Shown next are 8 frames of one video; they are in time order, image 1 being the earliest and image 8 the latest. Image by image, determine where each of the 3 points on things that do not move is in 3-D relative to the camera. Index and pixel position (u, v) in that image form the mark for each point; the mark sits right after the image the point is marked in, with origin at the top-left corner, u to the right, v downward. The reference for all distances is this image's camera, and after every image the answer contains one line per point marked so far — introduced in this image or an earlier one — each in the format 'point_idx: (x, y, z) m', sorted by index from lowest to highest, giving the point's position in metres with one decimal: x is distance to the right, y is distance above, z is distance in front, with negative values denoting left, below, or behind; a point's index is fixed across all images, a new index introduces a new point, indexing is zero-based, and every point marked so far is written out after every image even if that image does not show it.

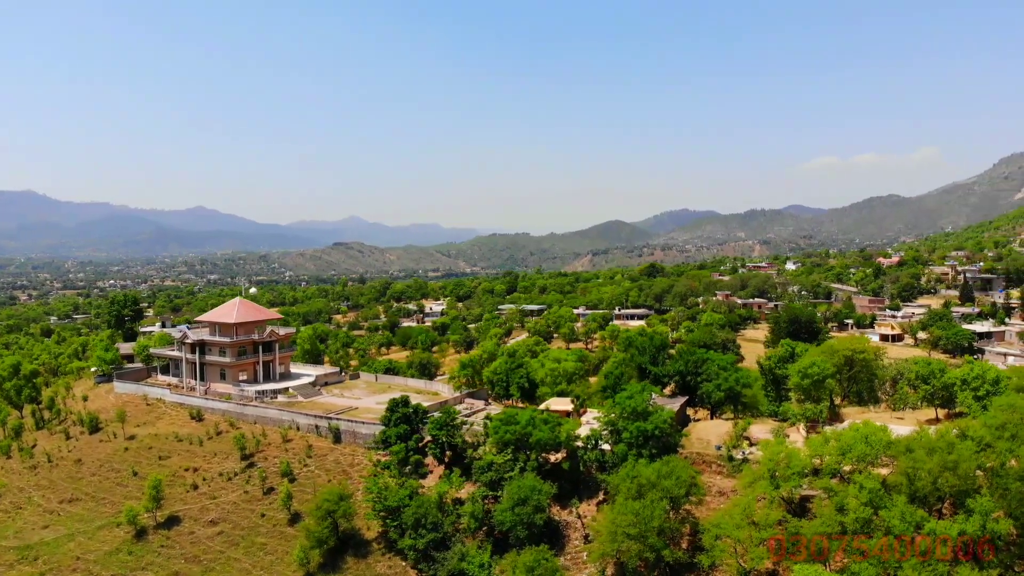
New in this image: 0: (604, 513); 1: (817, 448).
0: (+3.1, -7.1, +19.9) m
1: (+9.3, -4.7, +19.2) m
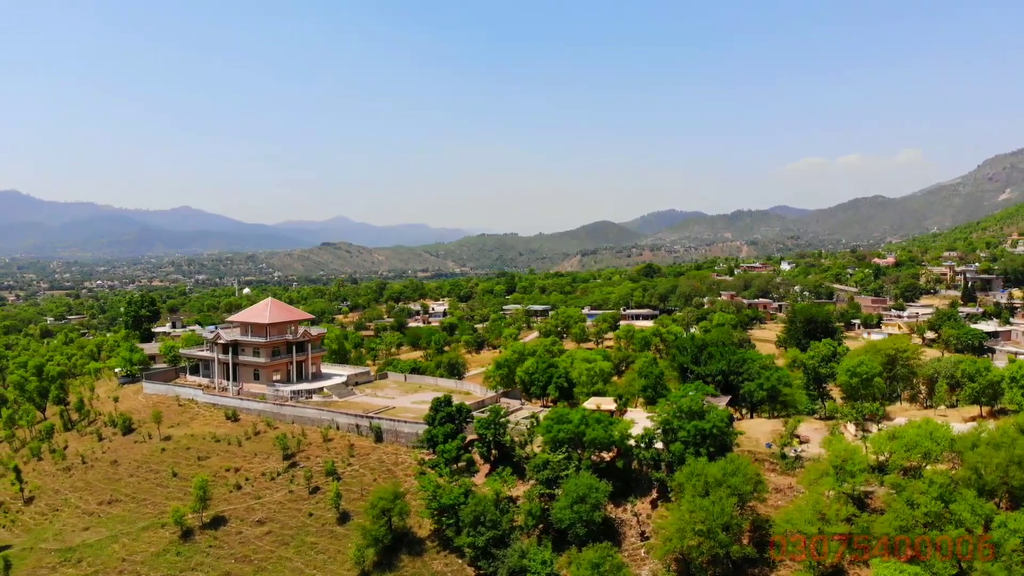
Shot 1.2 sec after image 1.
0: (+5.1, -7.1, +20.1) m
1: (+11.3, -4.7, +19.4) m
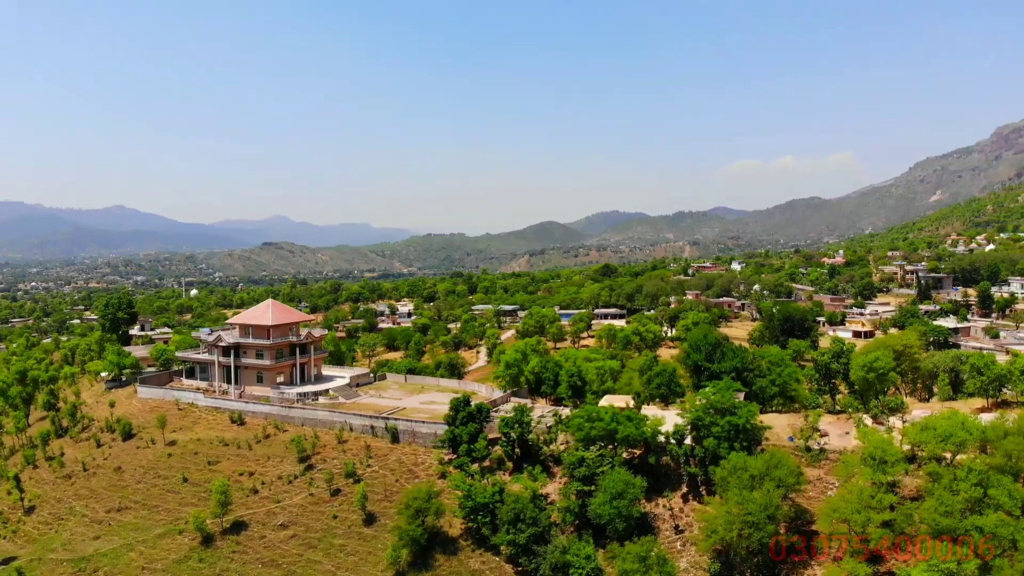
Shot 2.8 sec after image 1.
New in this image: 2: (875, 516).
0: (+6.6, -7.0, +20.7) m
1: (+12.8, -4.6, +20.4) m
2: (+10.4, -6.5, +18.5) m
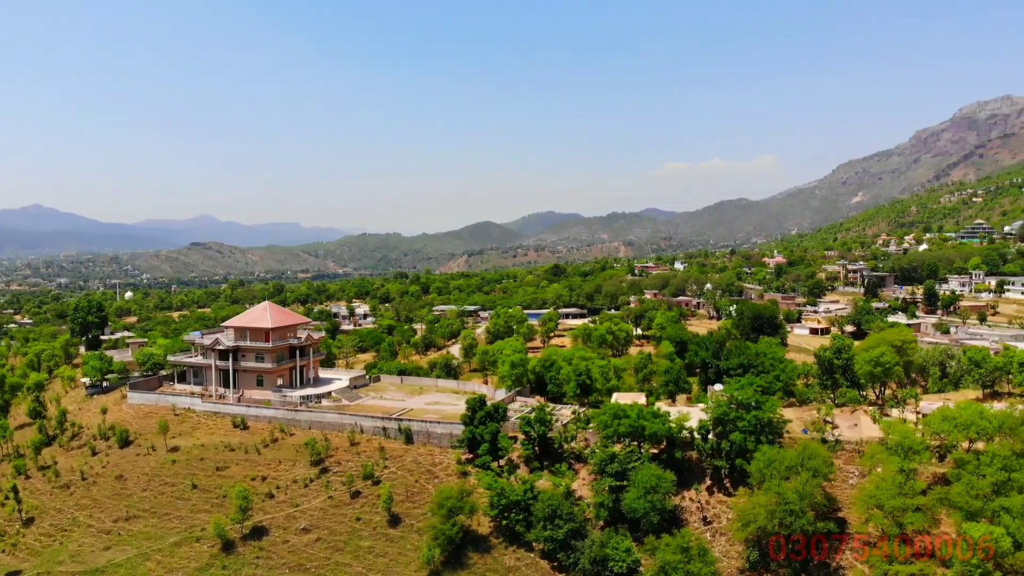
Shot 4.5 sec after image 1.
0: (+8.0, -7.0, +21.6) m
1: (+14.2, -4.6, +21.7) m
2: (+12.0, -6.5, +19.7) m
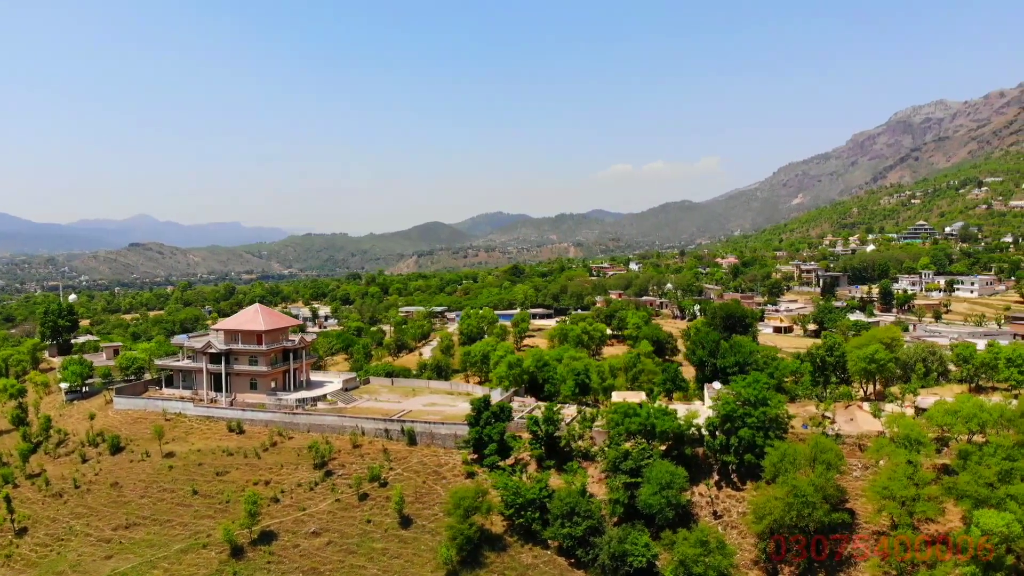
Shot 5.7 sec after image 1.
0: (+8.7, -7.1, +22.4) m
1: (+14.9, -4.6, +22.9) m
2: (+12.8, -6.5, +20.8) m
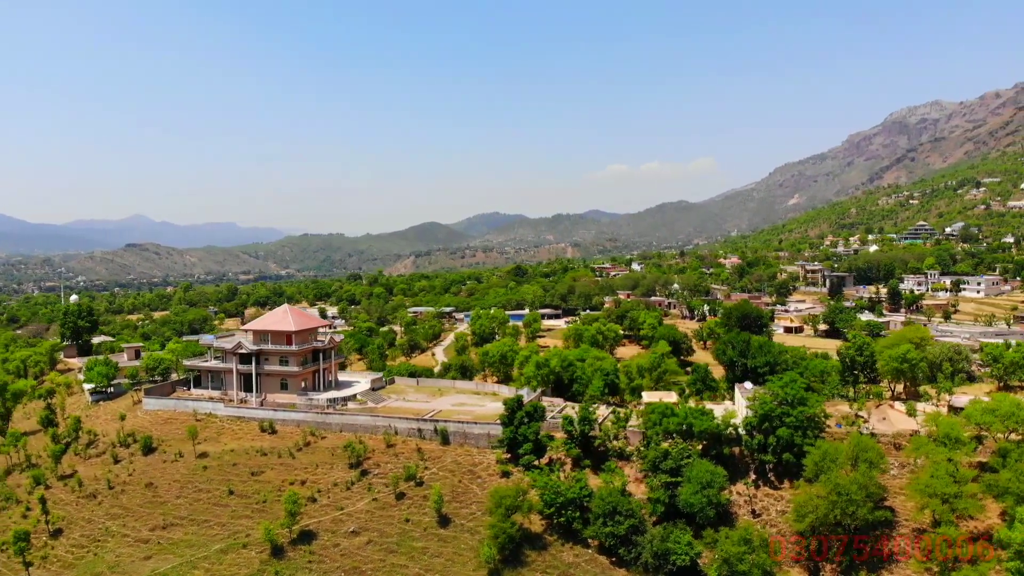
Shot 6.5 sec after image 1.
0: (+10.2, -7.1, +22.6) m
1: (+16.4, -4.6, +23.0) m
2: (+14.3, -6.5, +20.9) m
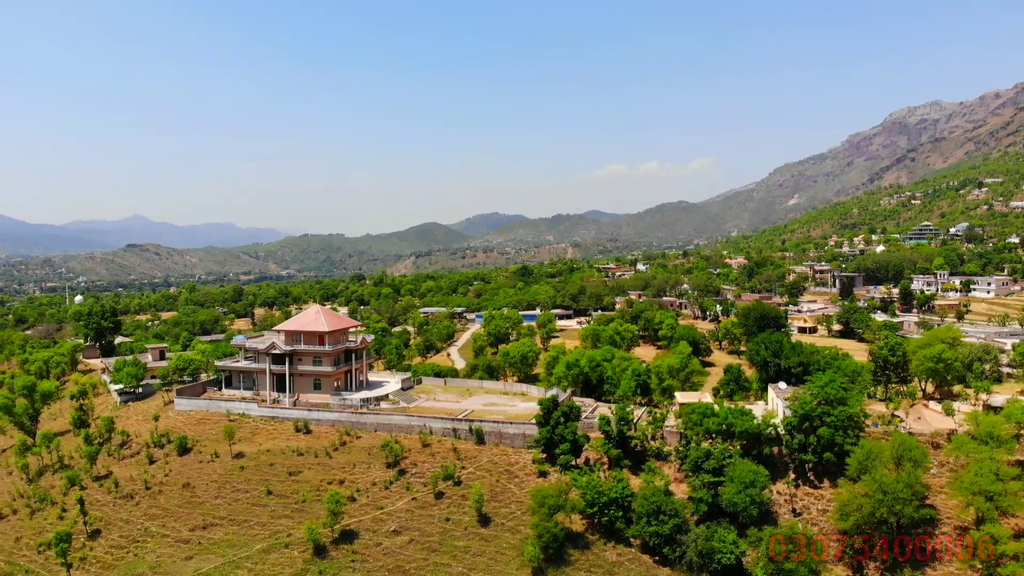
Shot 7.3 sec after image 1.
0: (+11.8, -7.1, +22.7) m
1: (+18.0, -4.6, +23.1) m
2: (+15.9, -6.5, +21.0) m
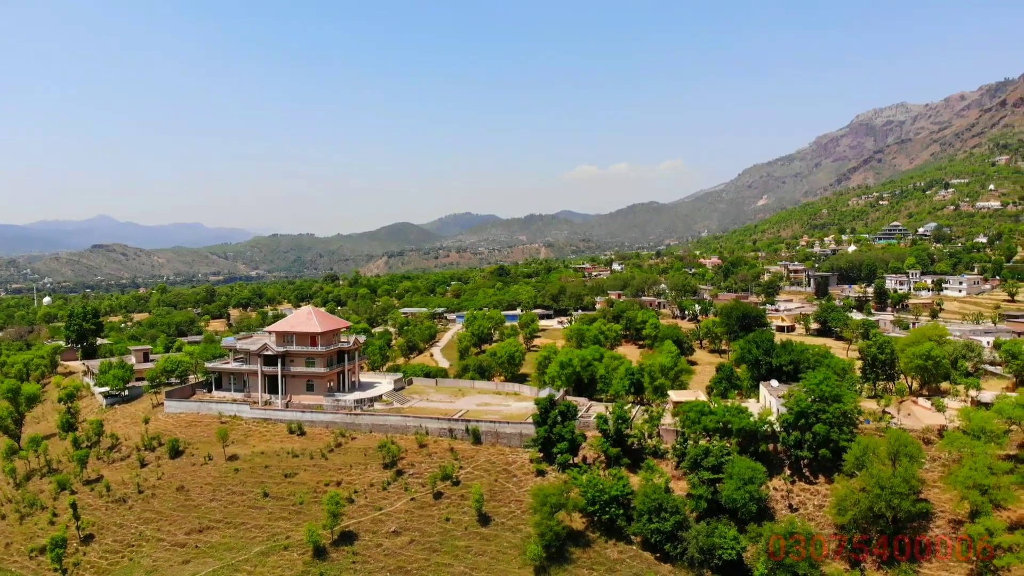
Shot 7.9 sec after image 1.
0: (+11.9, -7.1, +23.2) m
1: (+18.1, -4.6, +23.8) m
2: (+16.1, -6.5, +21.7) m
